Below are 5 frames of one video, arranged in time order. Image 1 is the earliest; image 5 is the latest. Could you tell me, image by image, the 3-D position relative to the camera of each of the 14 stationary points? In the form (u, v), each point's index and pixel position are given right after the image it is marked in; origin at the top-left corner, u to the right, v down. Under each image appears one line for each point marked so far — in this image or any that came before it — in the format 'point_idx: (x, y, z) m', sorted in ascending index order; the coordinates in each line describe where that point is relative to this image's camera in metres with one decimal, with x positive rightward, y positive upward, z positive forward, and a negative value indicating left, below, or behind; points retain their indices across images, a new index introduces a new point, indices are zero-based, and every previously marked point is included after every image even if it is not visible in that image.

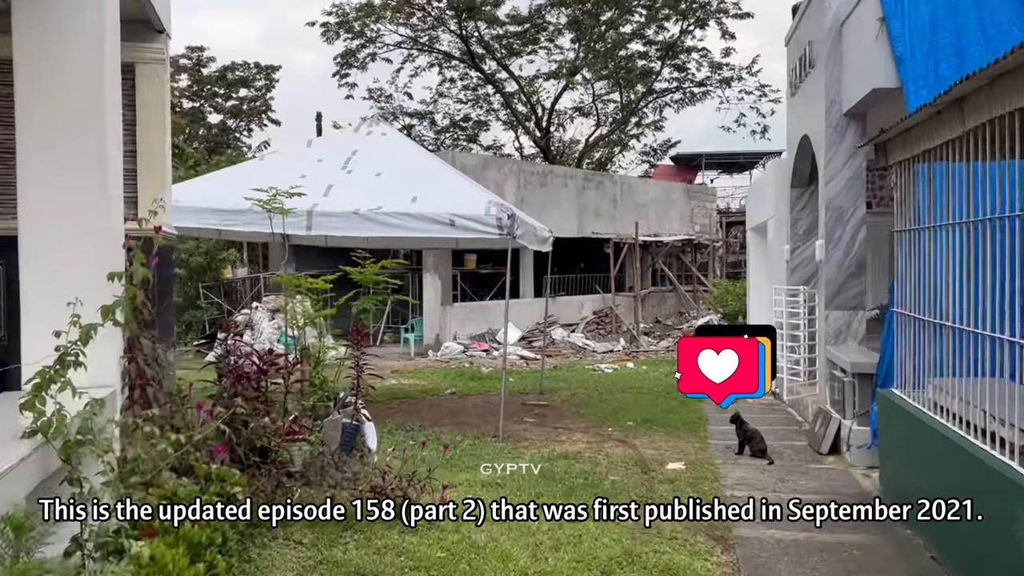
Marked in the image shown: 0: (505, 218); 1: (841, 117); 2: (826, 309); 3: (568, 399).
0: (-0.1, +0.6, +7.0) m
1: (+2.6, +1.4, +6.8) m
2: (+2.6, -0.2, +6.9) m
3: (+0.7, -1.3, +9.8) m
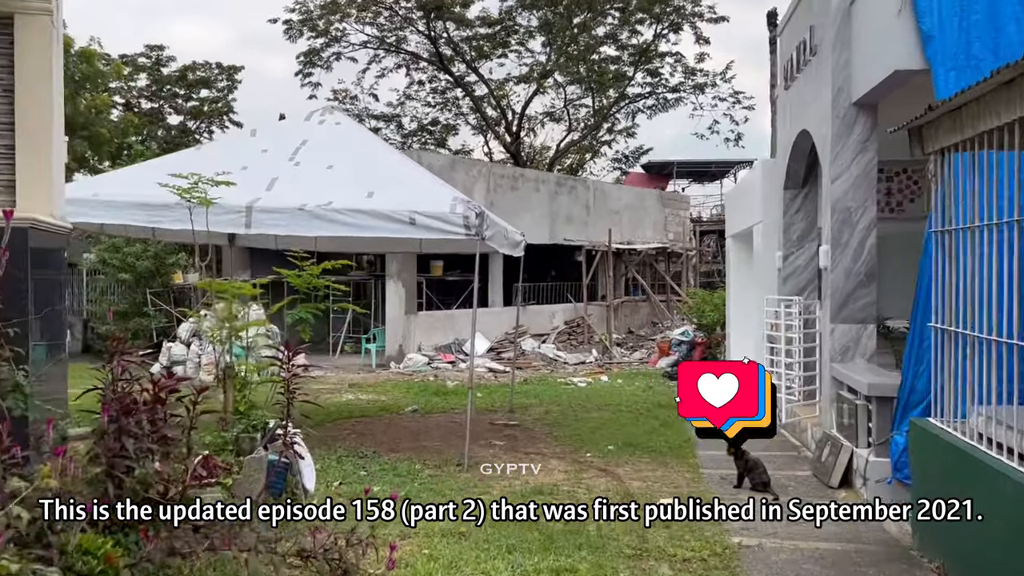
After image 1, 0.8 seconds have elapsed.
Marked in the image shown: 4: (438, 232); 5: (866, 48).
0: (-0.3, +0.5, +6.2) m
1: (+2.4, +1.3, +6.1) m
2: (+2.3, -0.3, +6.2) m
3: (+0.3, -1.4, +9.0) m
4: (-0.5, +0.4, +6.2) m
5: (+2.4, +1.6, +5.8) m
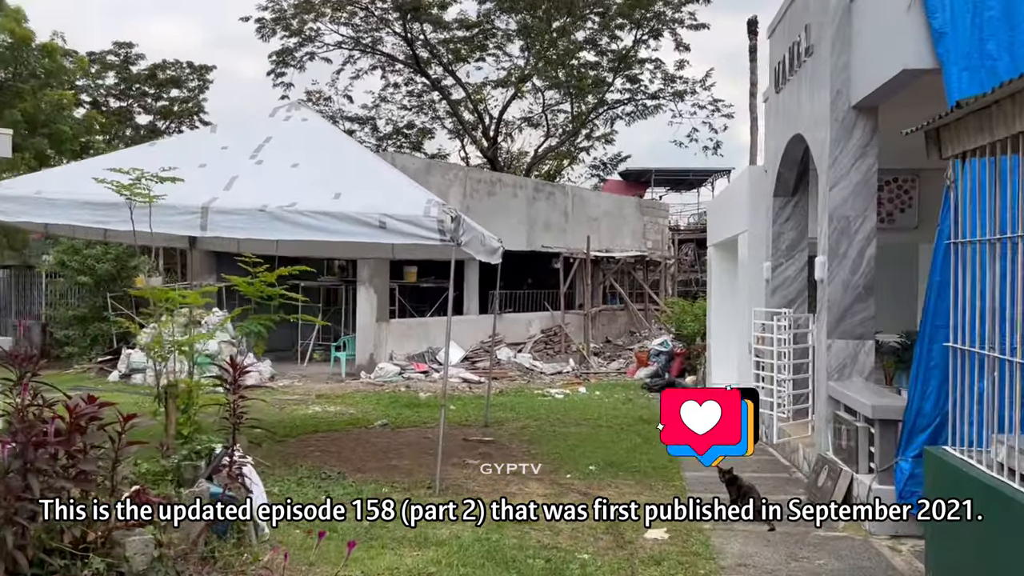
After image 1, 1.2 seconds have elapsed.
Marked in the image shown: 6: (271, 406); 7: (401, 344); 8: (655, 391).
0: (-0.4, +0.5, +5.7) m
1: (+2.3, +1.2, +5.7) m
2: (+2.2, -0.3, +5.8) m
3: (+0.1, -1.5, +8.5) m
4: (-0.7, +0.3, +5.7) m
5: (+2.3, +1.6, +5.5) m
6: (-3.1, -1.5, +11.0) m
7: (-1.9, -1.0, +14.8) m
8: (+2.3, -1.7, +13.6) m
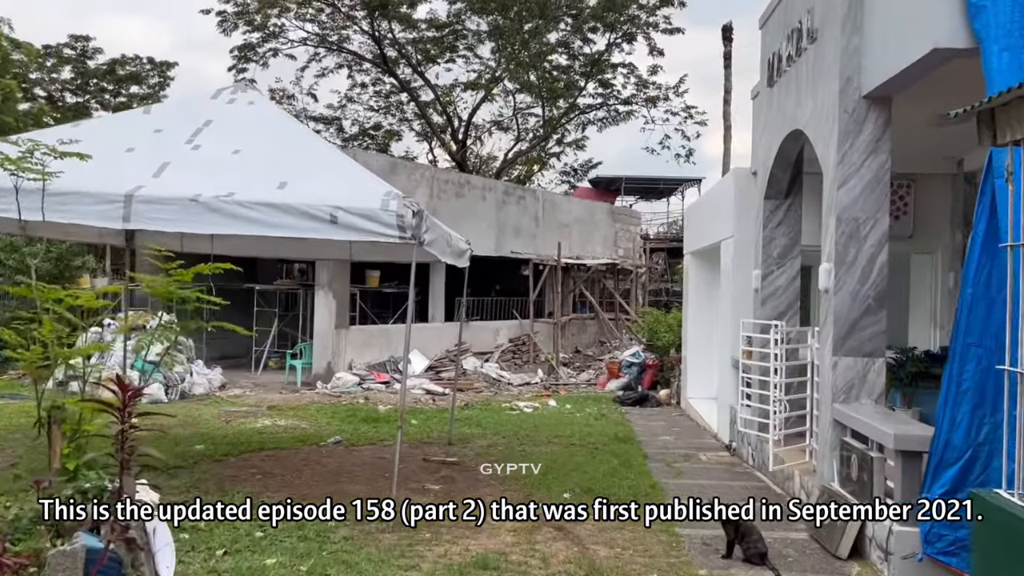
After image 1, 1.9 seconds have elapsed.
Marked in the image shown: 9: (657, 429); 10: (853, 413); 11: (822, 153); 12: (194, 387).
0: (-0.6, +0.4, +5.0) m
1: (+2.1, +1.1, +5.1) m
2: (+2.0, -0.4, +5.2) m
3: (-0.3, -1.5, +7.8) m
4: (-0.9, +0.3, +5.0) m
5: (+2.1, +1.5, +4.9) m
6: (-3.5, -1.6, +10.1) m
7: (-2.5, -1.1, +14.0) m
8: (+1.8, -1.8, +13.0) m
9: (+1.7, -1.6, +9.8) m
10: (+2.0, -0.7, +4.9) m
11: (+2.0, +0.9, +5.5) m
12: (-4.7, -1.5, +12.5) m
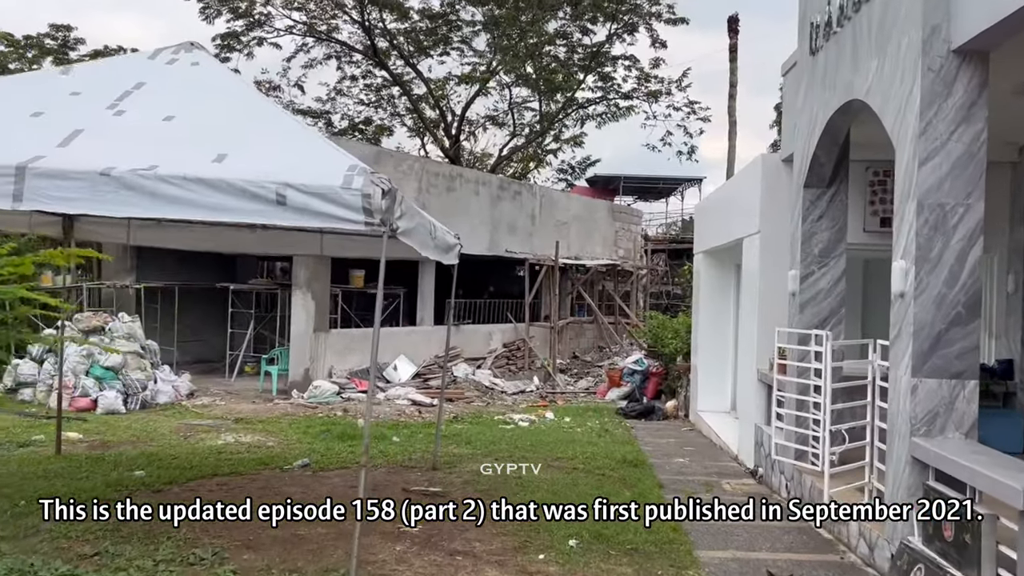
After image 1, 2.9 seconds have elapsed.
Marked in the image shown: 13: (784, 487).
0: (-0.6, +0.4, +3.9) m
1: (+2.1, +1.1, +4.1) m
2: (+2.0, -0.4, +4.1) m
3: (-0.3, -1.5, +6.7) m
4: (-0.9, +0.3, +3.9) m
5: (+2.1, +1.5, +3.8) m
6: (-3.6, -1.6, +9.0) m
7: (-2.6, -1.1, +12.9) m
8: (+1.7, -1.8, +11.9) m
9: (+1.6, -1.7, +8.8) m
10: (+2.0, -0.8, +3.9) m
11: (+2.0, +0.9, +4.4) m
12: (-4.8, -1.5, +11.4) m
13: (+2.1, -1.5, +6.4) m
